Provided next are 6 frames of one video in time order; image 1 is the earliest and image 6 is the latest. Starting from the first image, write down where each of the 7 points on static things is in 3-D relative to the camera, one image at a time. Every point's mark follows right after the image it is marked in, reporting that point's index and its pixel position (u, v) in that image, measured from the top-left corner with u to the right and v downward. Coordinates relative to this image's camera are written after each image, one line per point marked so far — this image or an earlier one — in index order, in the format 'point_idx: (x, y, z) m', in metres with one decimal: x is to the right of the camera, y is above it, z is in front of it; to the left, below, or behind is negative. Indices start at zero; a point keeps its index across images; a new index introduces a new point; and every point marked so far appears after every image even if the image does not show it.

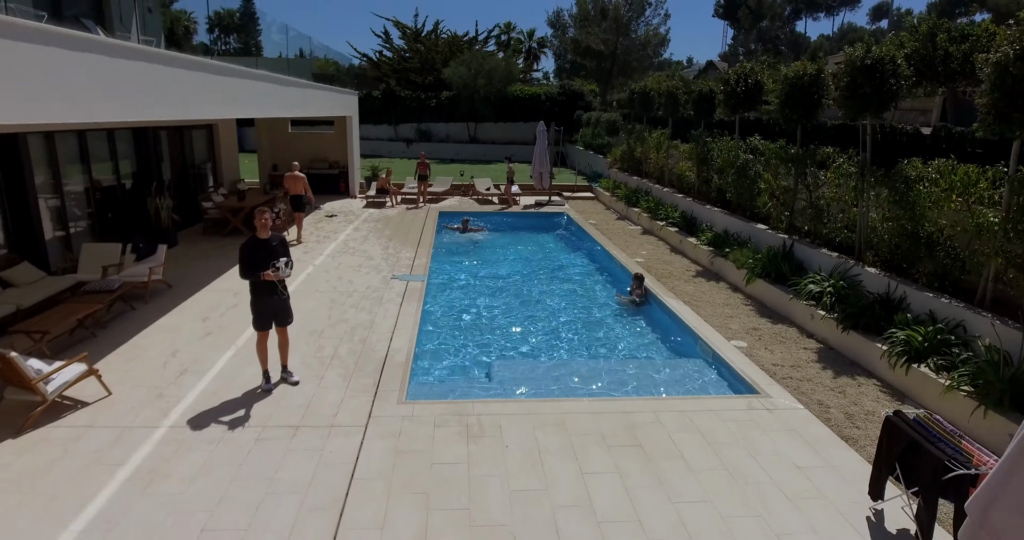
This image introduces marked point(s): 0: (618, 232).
0: (+2.3, +0.8, +12.5) m
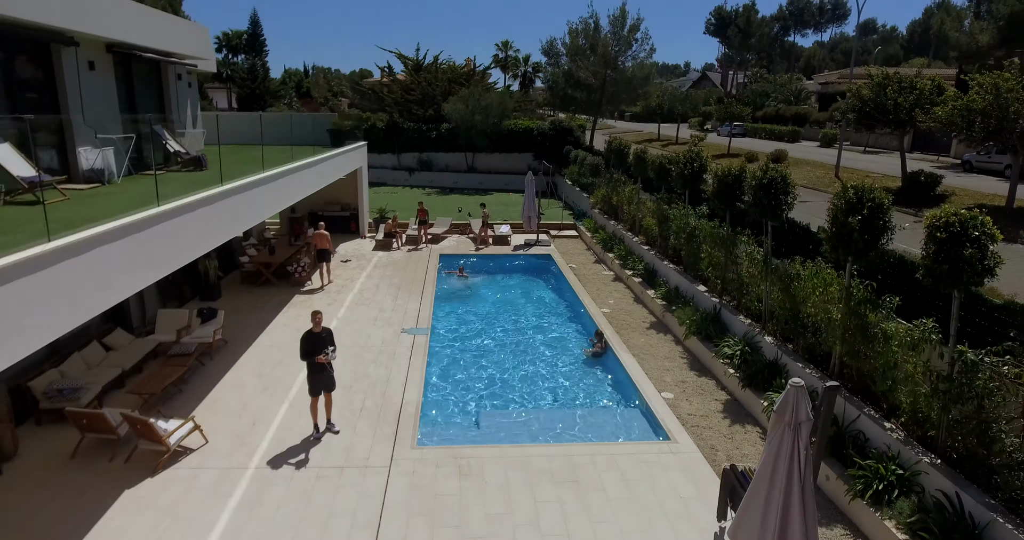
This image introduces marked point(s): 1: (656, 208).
0: (+2.0, -0.2, +14.6) m
1: (+3.4, +1.5, +14.1) m
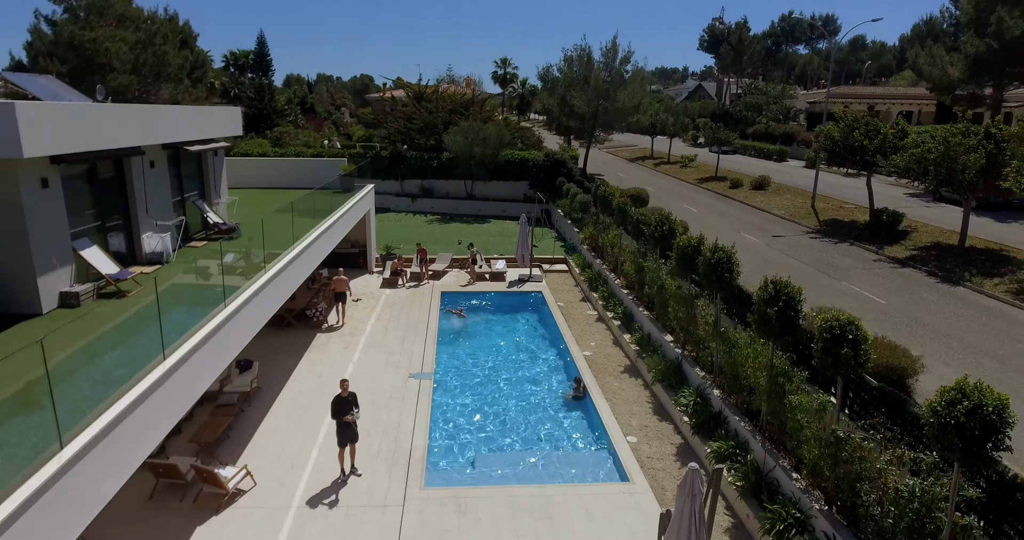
0: (+1.9, -1.3, +16.3) m
1: (+3.2, +0.3, +15.8) m
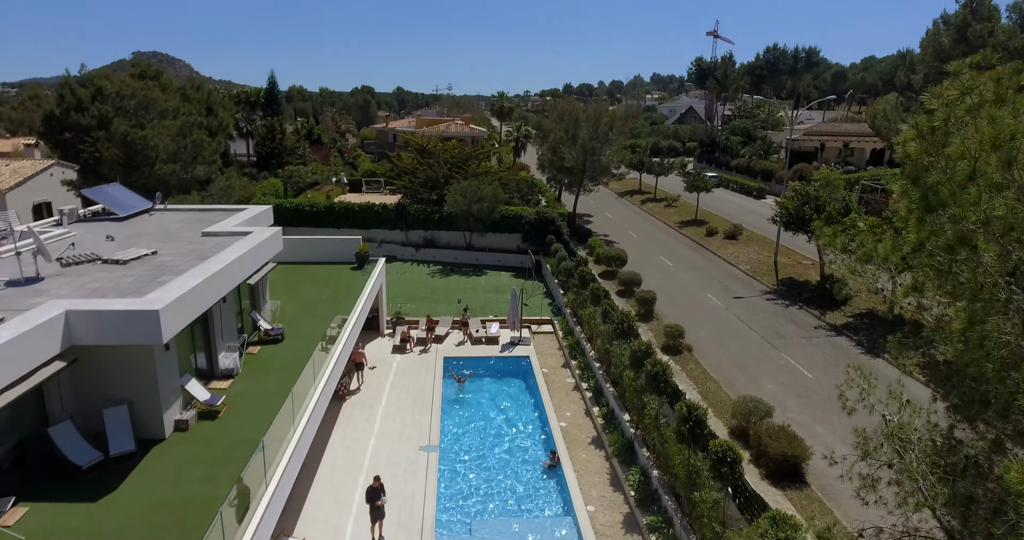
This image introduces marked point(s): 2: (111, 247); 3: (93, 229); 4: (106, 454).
0: (+1.6, -3.8, +19.5) m
1: (+2.9, -2.2, +19.0) m
2: (-10.2, +0.6, +14.8) m
3: (-11.8, +1.1, +16.5) m
4: (-7.0, -3.1, +10.0) m
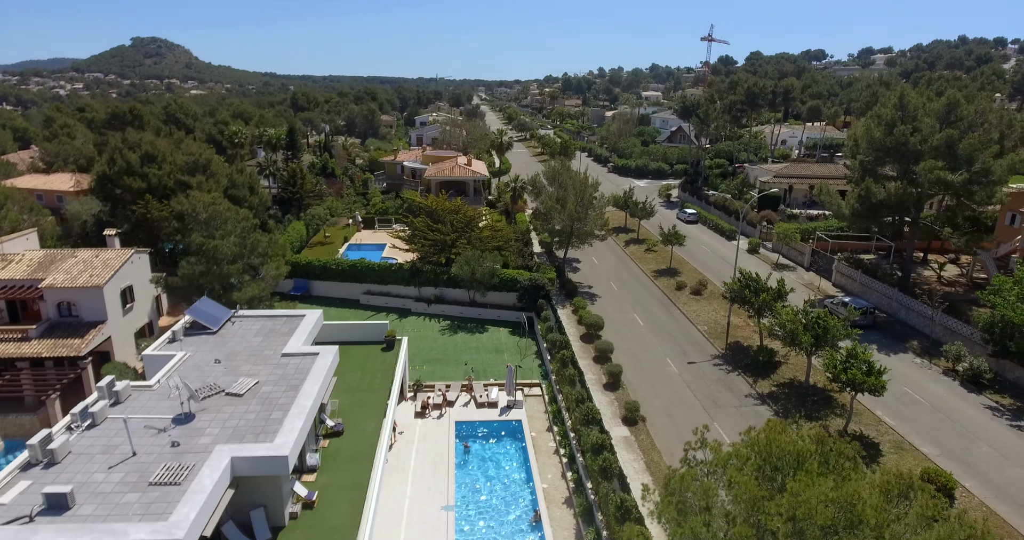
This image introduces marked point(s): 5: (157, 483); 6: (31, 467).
0: (+1.4, -7.9, +25.6) m
1: (+2.7, -6.2, +25.1) m
2: (-10.3, -3.6, +20.8) m
3: (-12.0, -3.0, +22.5) m
4: (-7.2, -7.4, +16.1) m
5: (-9.0, -5.4, +14.8) m
6: (-12.7, -5.2, +15.4) m
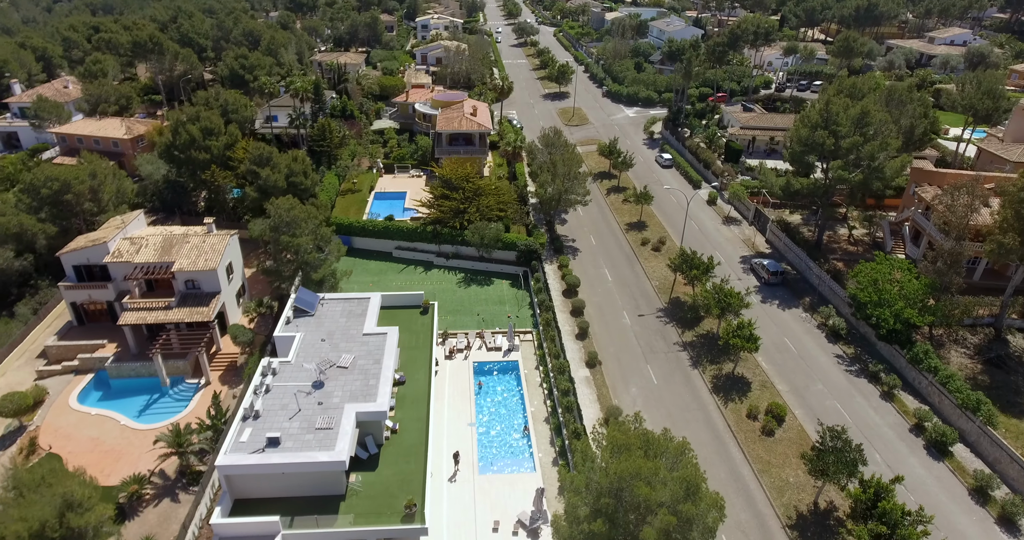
0: (+1.4, -7.5, +38.5) m
1: (+2.7, -6.0, +37.6) m
2: (-10.4, -4.4, +32.9) m
3: (-12.0, -3.5, +34.4) m
4: (-7.2, -9.1, +29.1) m
5: (-9.0, -7.4, +27.4) m
6: (-12.8, -7.1, +28.0) m
